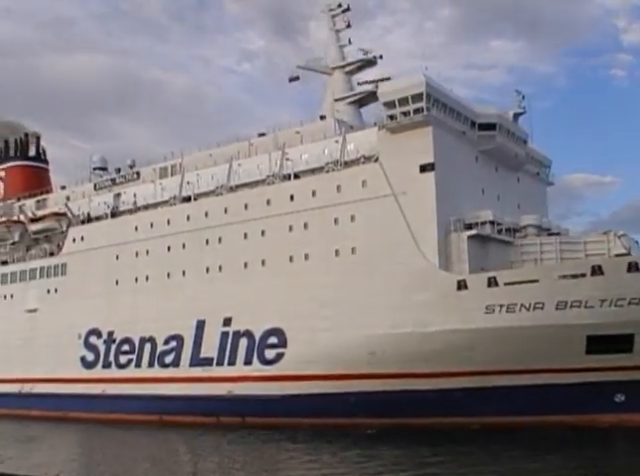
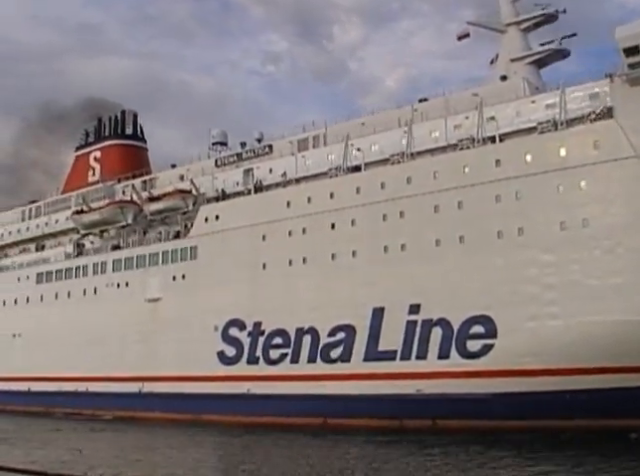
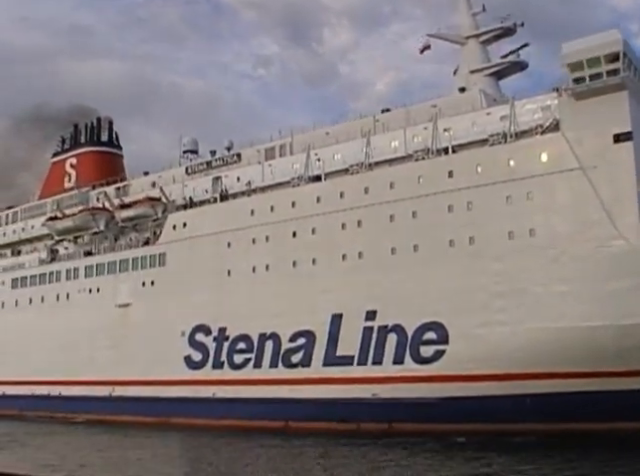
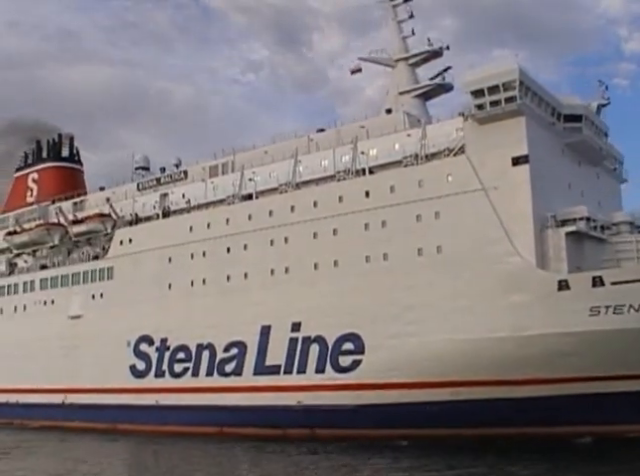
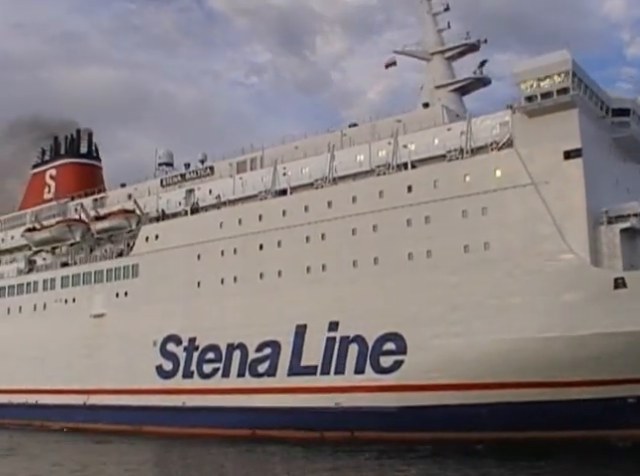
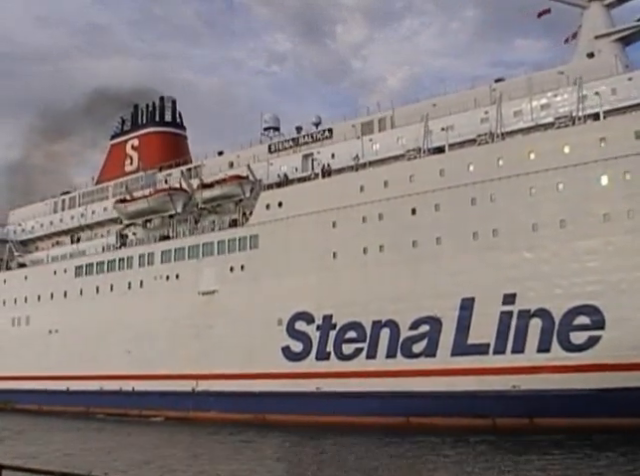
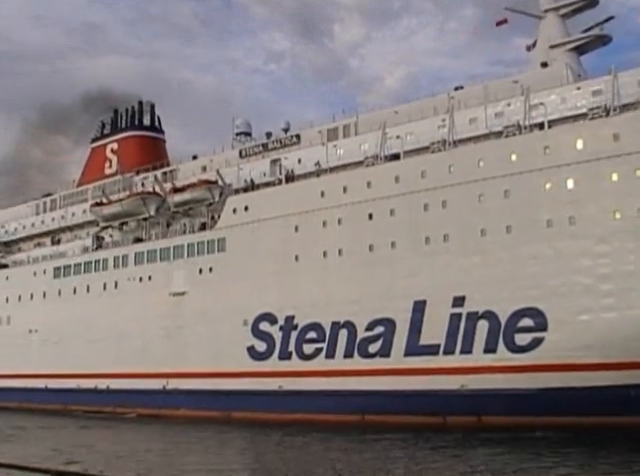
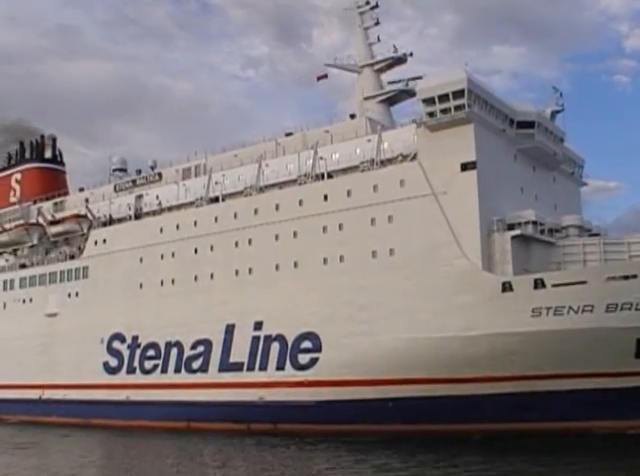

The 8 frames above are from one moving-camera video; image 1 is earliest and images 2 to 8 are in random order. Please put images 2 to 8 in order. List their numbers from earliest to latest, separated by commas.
8, 4, 5, 3, 2, 7, 6
